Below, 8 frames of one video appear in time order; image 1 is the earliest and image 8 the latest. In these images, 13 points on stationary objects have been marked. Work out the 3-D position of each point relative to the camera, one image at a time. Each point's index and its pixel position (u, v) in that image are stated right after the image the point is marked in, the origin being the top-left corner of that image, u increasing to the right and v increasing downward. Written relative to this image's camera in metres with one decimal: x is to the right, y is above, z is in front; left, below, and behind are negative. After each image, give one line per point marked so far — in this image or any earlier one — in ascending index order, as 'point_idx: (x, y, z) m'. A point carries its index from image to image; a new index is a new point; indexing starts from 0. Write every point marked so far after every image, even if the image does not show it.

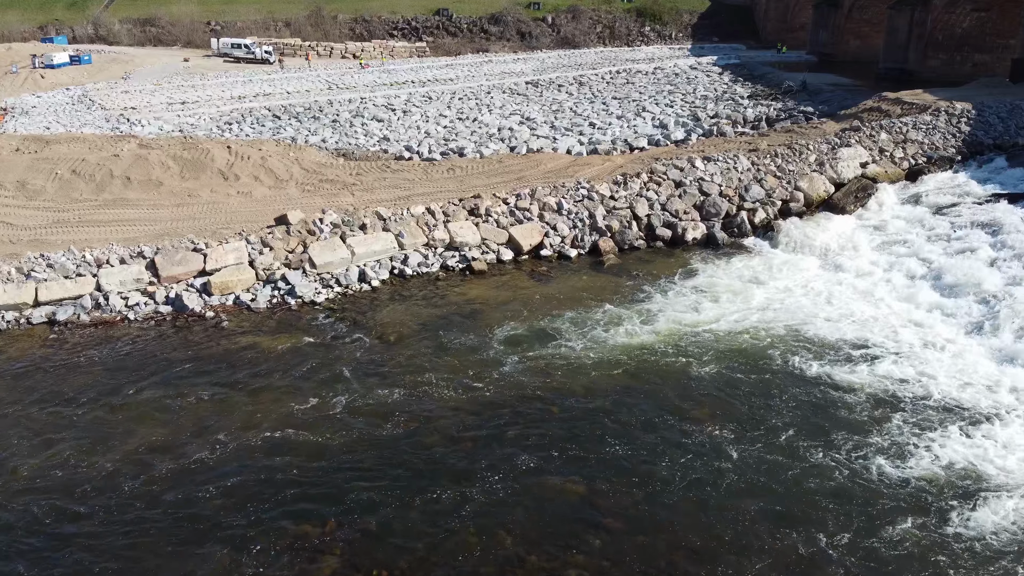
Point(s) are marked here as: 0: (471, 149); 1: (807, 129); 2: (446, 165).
0: (-1.1, +3.7, +18.7) m
1: (+6.3, +3.4, +15.3) m
2: (-1.4, +2.6, +14.9) m
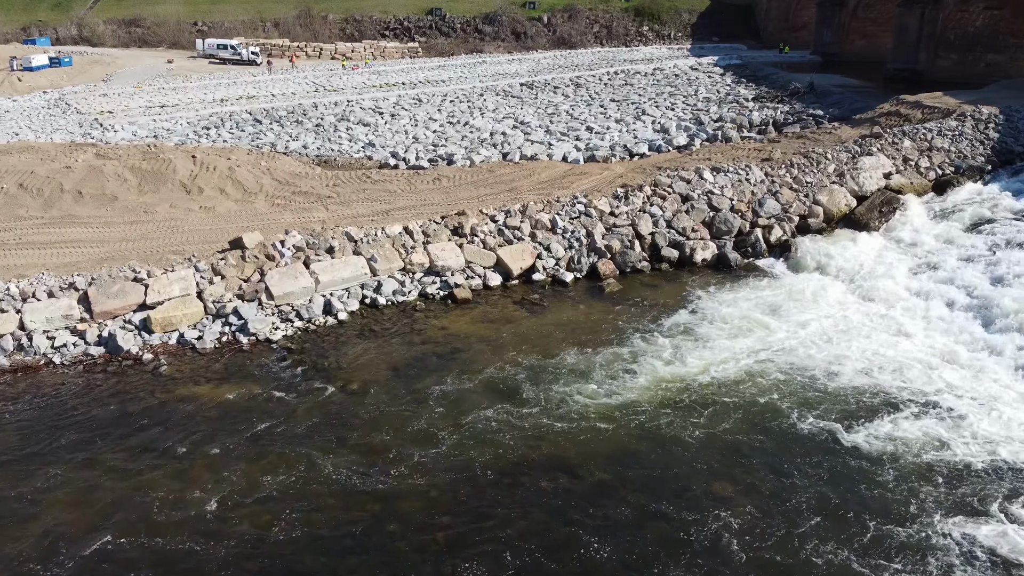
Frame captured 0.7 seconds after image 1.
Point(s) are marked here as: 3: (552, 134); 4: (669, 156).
0: (-1.3, +3.3, +17.6) m
1: (+6.2, +3.0, +14.2) m
2: (-1.6, +2.2, +13.8) m
3: (+1.1, +4.3, +19.7) m
4: (+3.4, +2.8, +15.6) m
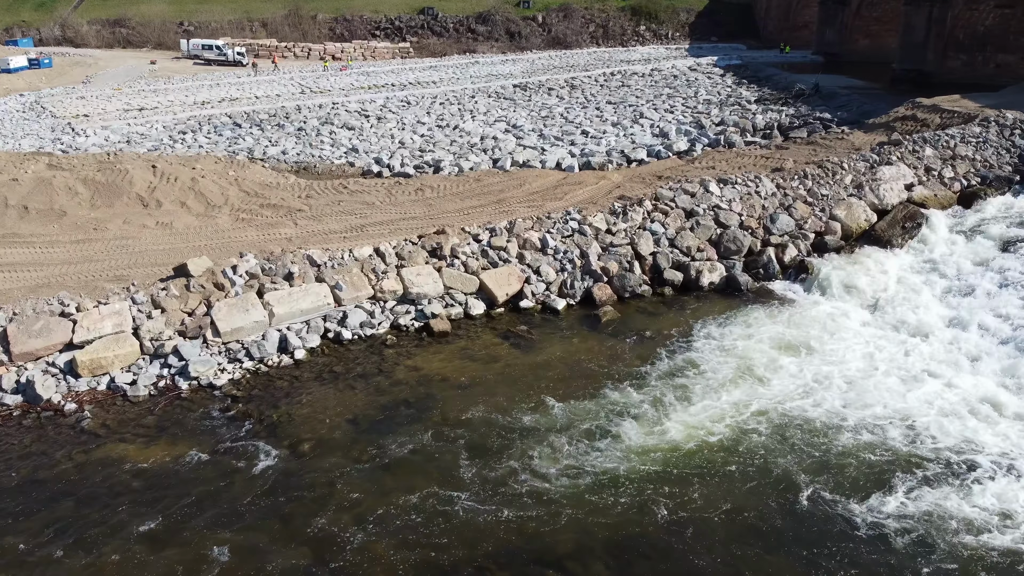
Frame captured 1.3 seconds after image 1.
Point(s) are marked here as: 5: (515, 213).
0: (-1.5, +3.0, +16.6) m
1: (+6.0, +2.7, +13.2) m
2: (-1.8, +1.9, +12.8) m
3: (+0.9, +3.9, +18.8) m
4: (+3.2, +2.5, +14.7) m
5: (0.0, +1.2, +10.9) m
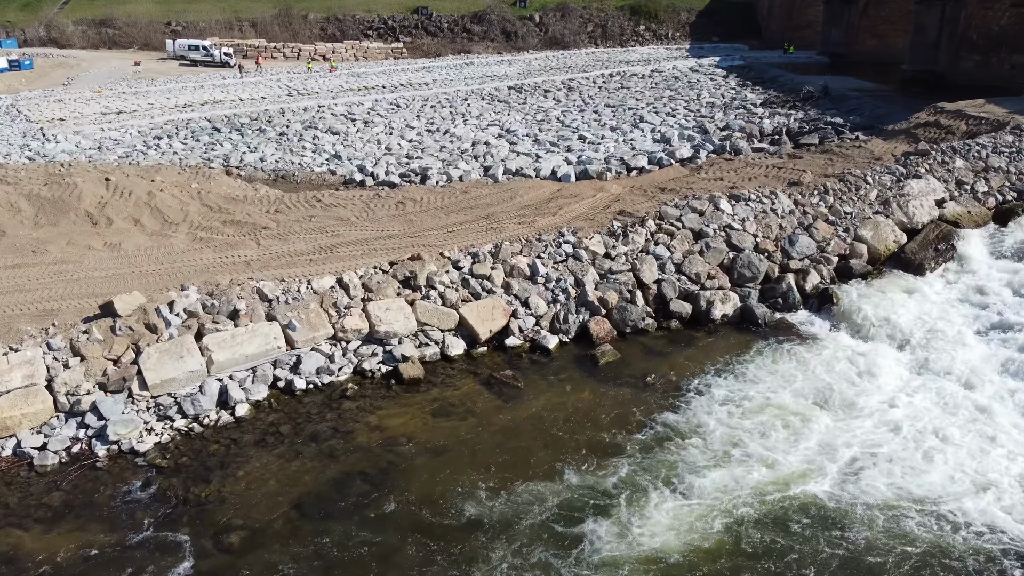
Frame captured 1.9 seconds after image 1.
0: (-1.6, +2.6, +15.6) m
1: (+5.8, +2.4, +12.2) m
2: (-1.9, +1.6, +11.7) m
3: (+0.7, +3.6, +17.7) m
4: (+3.1, +2.2, +13.6) m
5: (-0.1, +0.8, +9.9) m
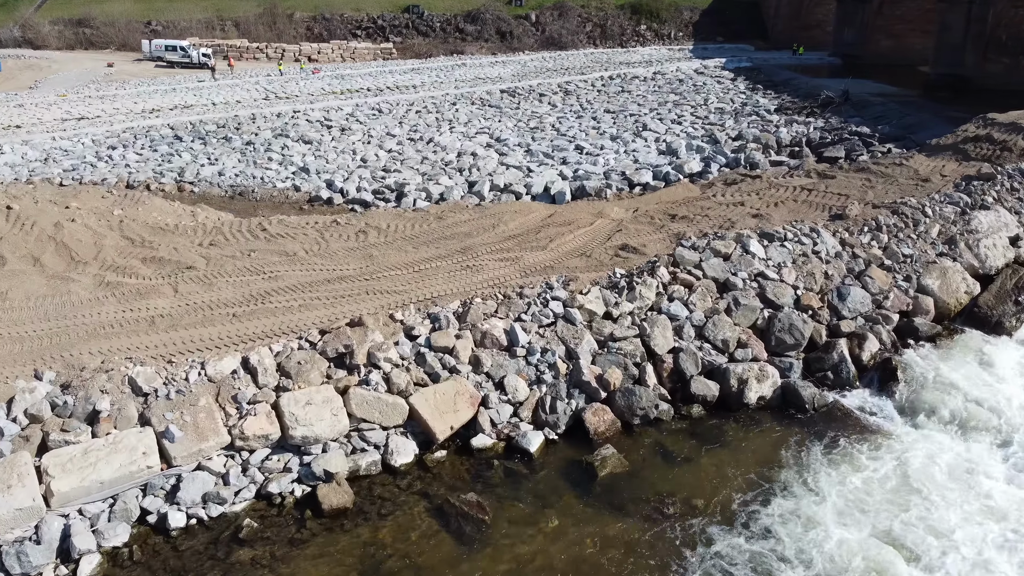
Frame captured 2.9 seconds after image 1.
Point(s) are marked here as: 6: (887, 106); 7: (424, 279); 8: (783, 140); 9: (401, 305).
0: (-1.9, +2.0, +13.8) m
1: (+5.6, +1.7, +10.5) m
2: (-2.2, +0.9, +10.0) m
3: (+0.5, +3.0, +16.0) m
4: (+2.8, +1.6, +11.9) m
5: (-0.4, +0.2, +8.1) m
6: (+8.9, +4.3, +17.0) m
7: (-1.0, +0.1, +7.9) m
8: (+5.8, +3.2, +15.2) m
9: (-1.1, -0.1, +6.8) m
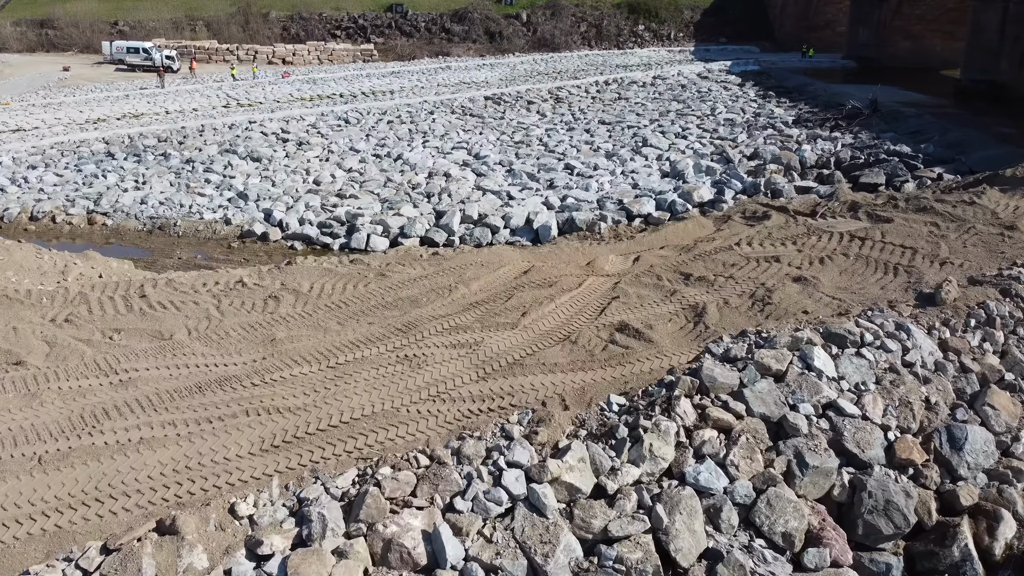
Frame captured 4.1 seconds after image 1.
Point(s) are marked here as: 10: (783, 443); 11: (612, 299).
0: (-2.3, +1.2, +11.6) m
1: (+5.2, +0.9, +8.2) m
2: (-2.6, +0.1, +7.7) m
3: (0.0, +2.1, +13.7) m
4: (+2.4, +0.7, +9.6) m
5: (-0.7, -0.6, +5.9) m
6: (+8.5, +3.5, +14.8) m
7: (-1.4, -0.8, +5.6) m
8: (+5.4, +2.3, +13.0) m
9: (-1.4, -1.0, +4.5) m
10: (+1.6, -0.9, +4.2) m
11: (+1.0, -0.1, +6.9) m
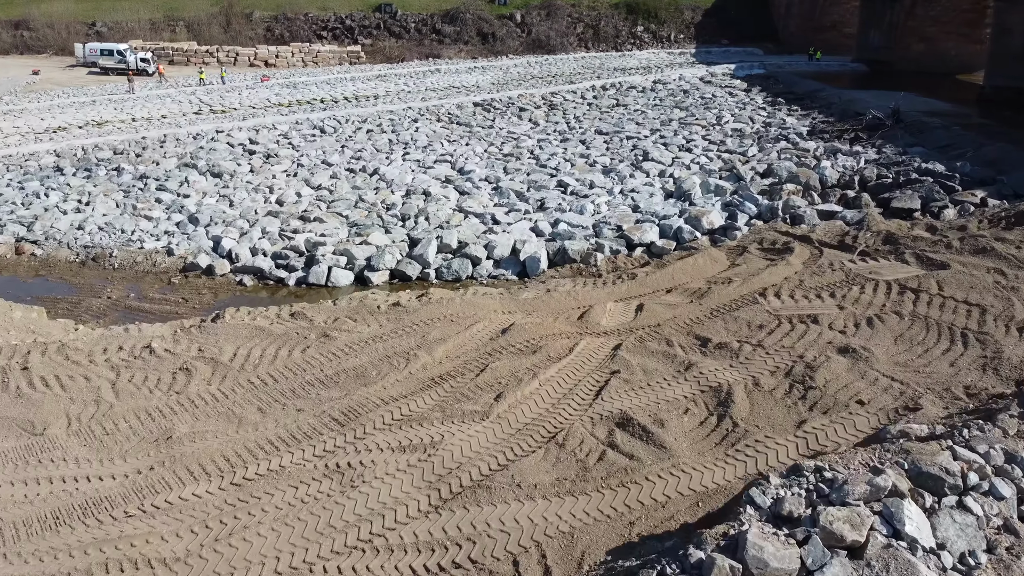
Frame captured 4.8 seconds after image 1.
0: (-2.5, +0.6, +10.1) m
1: (+4.9, +0.4, +6.8) m
2: (-2.8, -0.5, +6.3) m
3: (-0.2, +1.6, +12.3) m
4: (+2.2, +0.2, +8.2) m
5: (-1.0, -1.2, +4.4) m
6: (+8.3, +2.9, +13.4) m
7: (-1.6, -1.3, +4.2) m
8: (+5.1, +1.8, +11.6) m
9: (-1.6, -1.5, +3.1) m
10: (+1.4, -1.4, +2.8) m
11: (+0.8, -0.7, +5.5) m
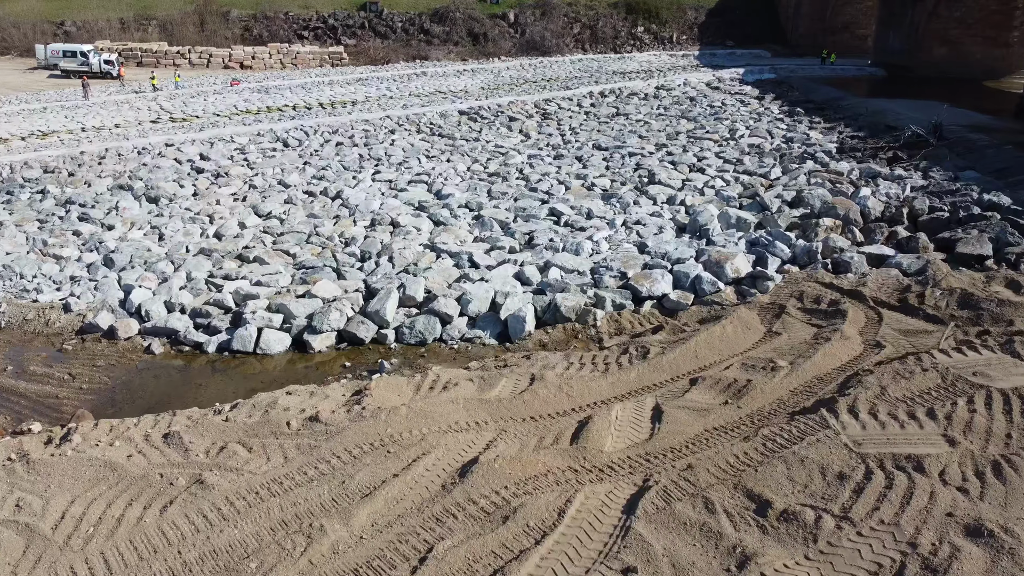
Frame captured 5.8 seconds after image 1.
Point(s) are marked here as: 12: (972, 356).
0: (-2.7, -0.1, +8.2) m
1: (+4.7, -0.4, +4.9) m
2: (-3.0, -1.2, +4.4) m
3: (-0.4, +0.8, +10.4) m
4: (+2.0, -0.6, +6.3) m
5: (-1.2, -1.9, +2.5) m
6: (+8.0, +2.2, +11.5) m
7: (-1.8, -2.0, +2.3) m
8: (+4.9, +1.1, +9.7) m
9: (-1.9, -2.2, +1.2) m
10: (+1.2, -2.2, +0.9) m
11: (+0.6, -1.4, +3.6) m
12: (+3.4, -0.5, +5.2) m
